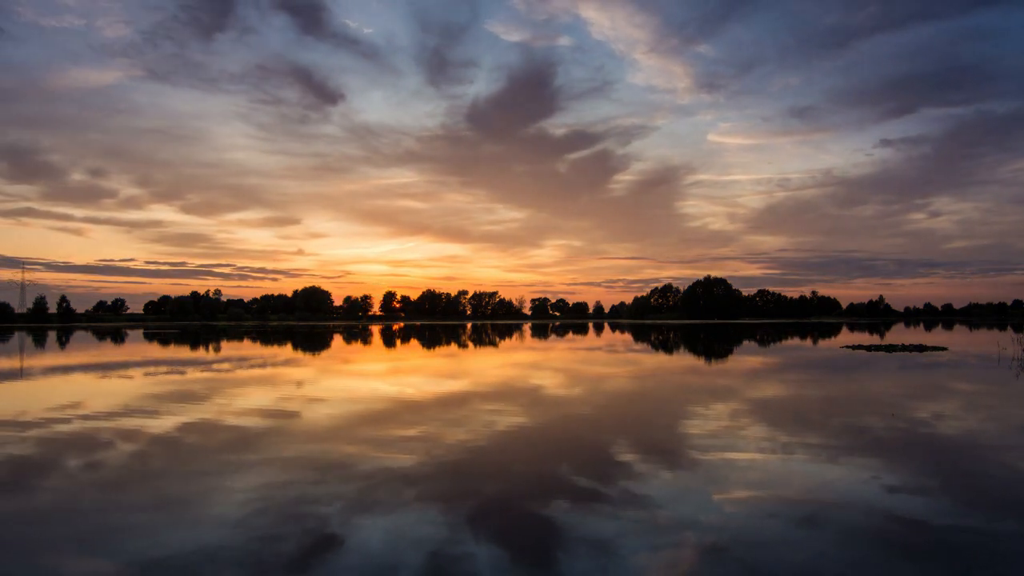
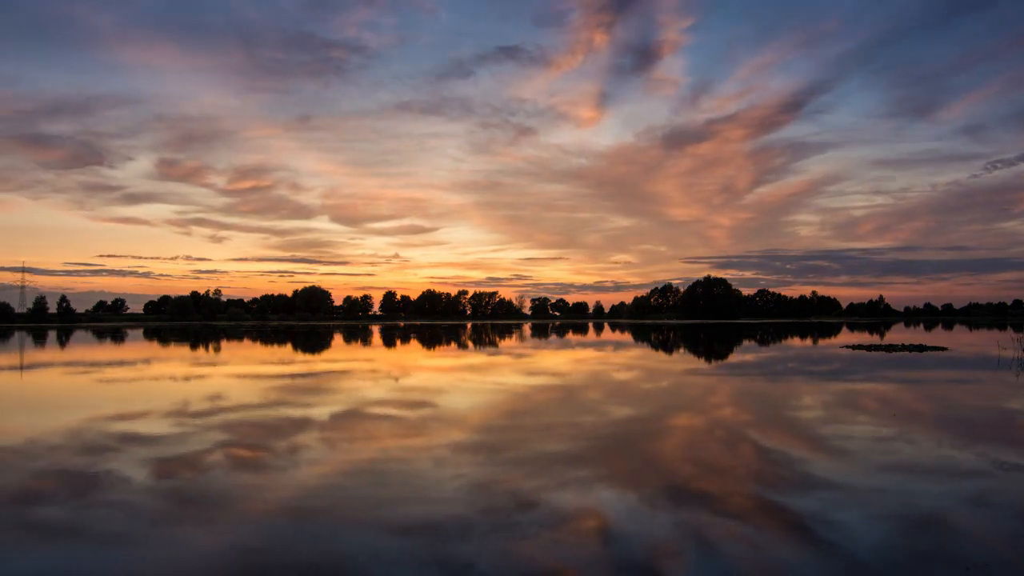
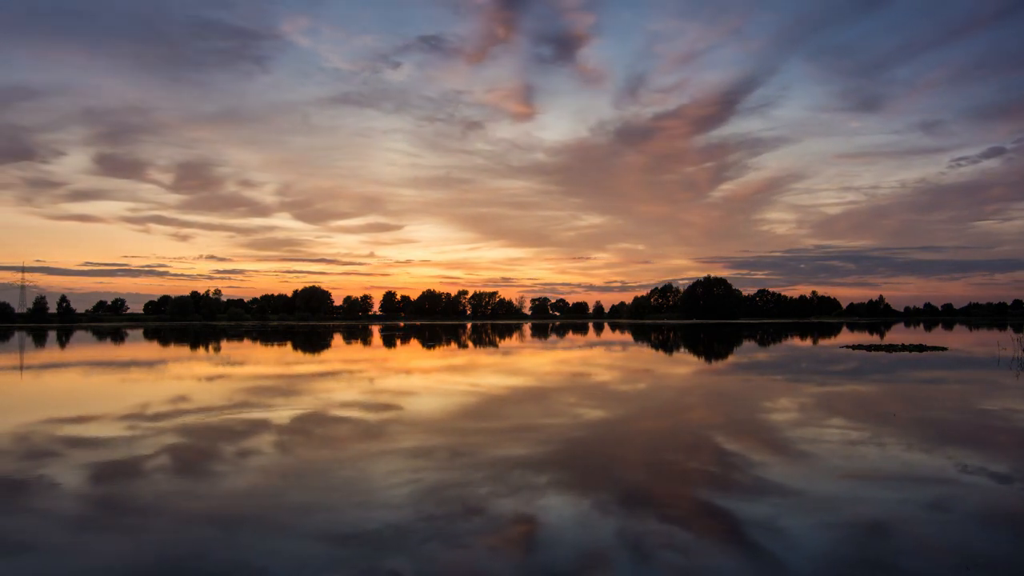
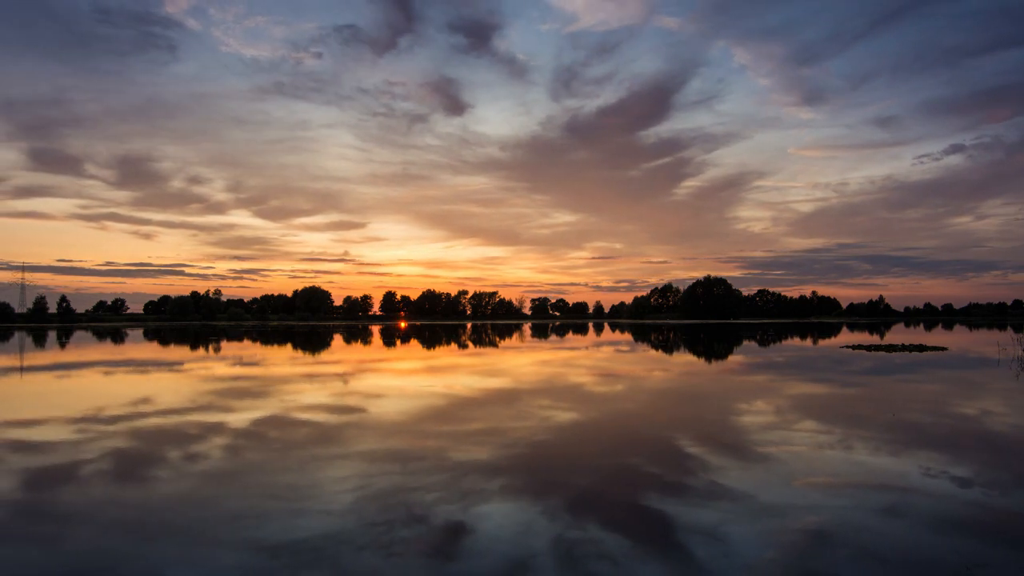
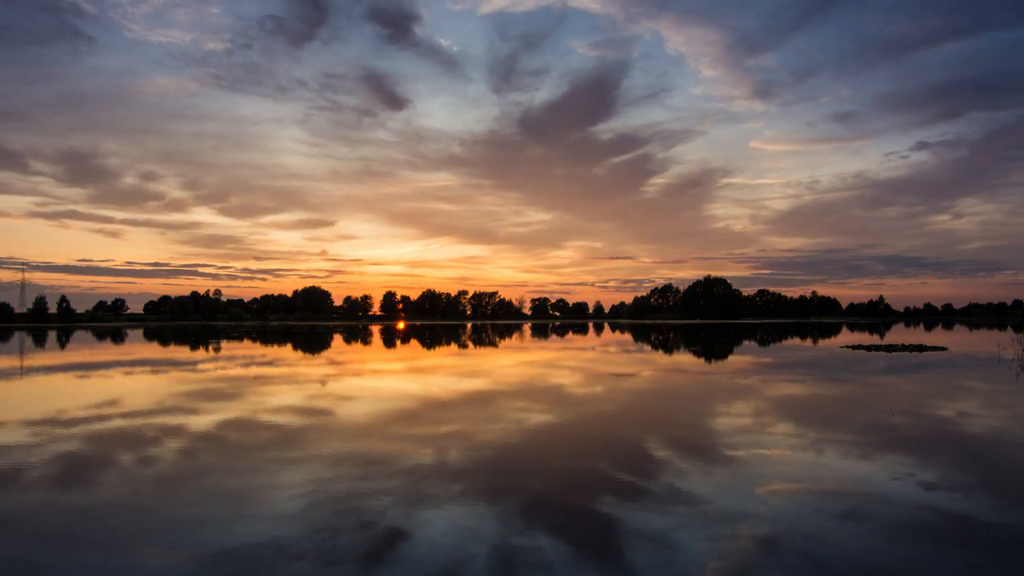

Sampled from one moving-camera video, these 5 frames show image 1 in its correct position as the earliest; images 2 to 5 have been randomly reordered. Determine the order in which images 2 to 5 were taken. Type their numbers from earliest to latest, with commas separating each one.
5, 4, 3, 2
